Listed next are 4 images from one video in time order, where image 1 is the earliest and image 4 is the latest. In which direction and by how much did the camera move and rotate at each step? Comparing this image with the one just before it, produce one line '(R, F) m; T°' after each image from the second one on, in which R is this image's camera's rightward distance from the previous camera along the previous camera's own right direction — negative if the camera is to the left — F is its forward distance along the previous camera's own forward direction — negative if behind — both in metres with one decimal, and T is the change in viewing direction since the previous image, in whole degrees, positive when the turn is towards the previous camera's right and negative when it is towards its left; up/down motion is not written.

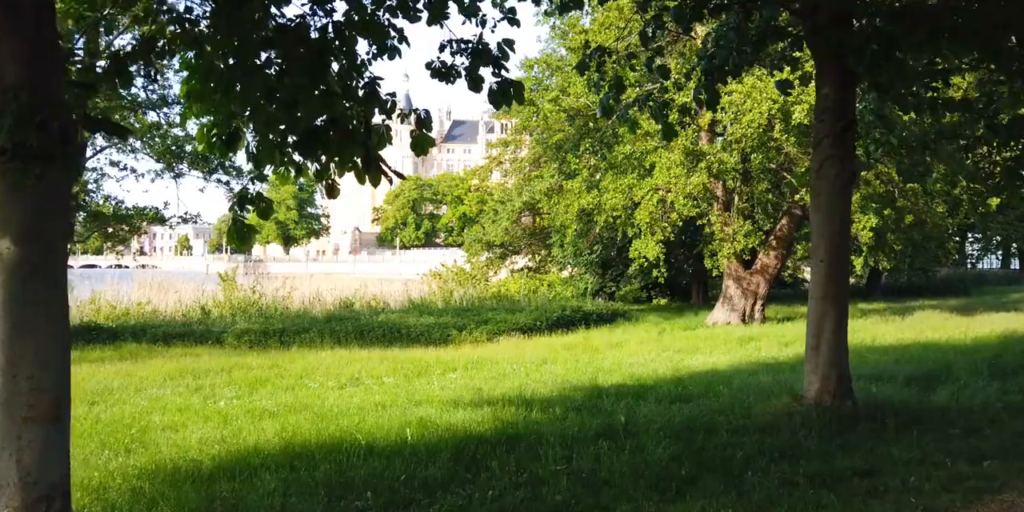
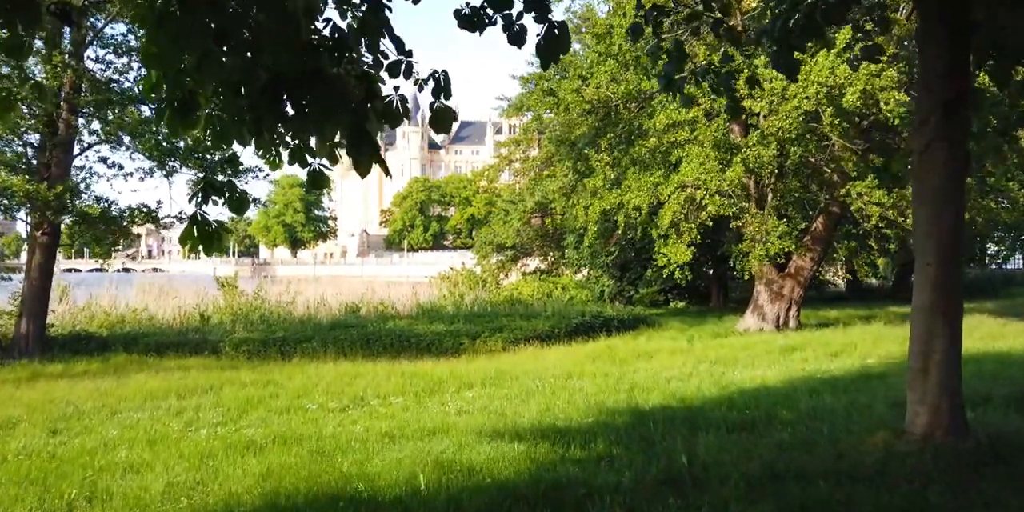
(-0.2, +1.3) m; 0°
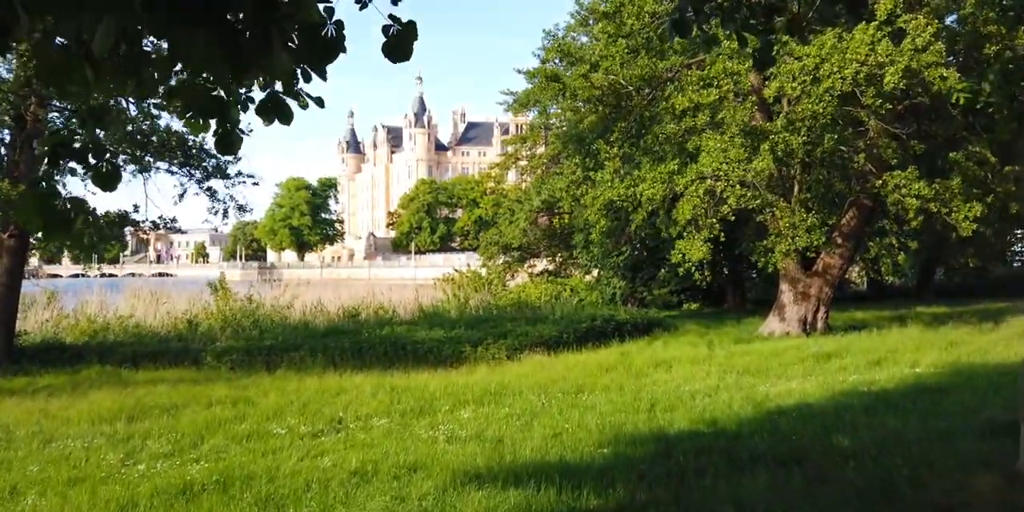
(+0.1, +1.4) m; -1°
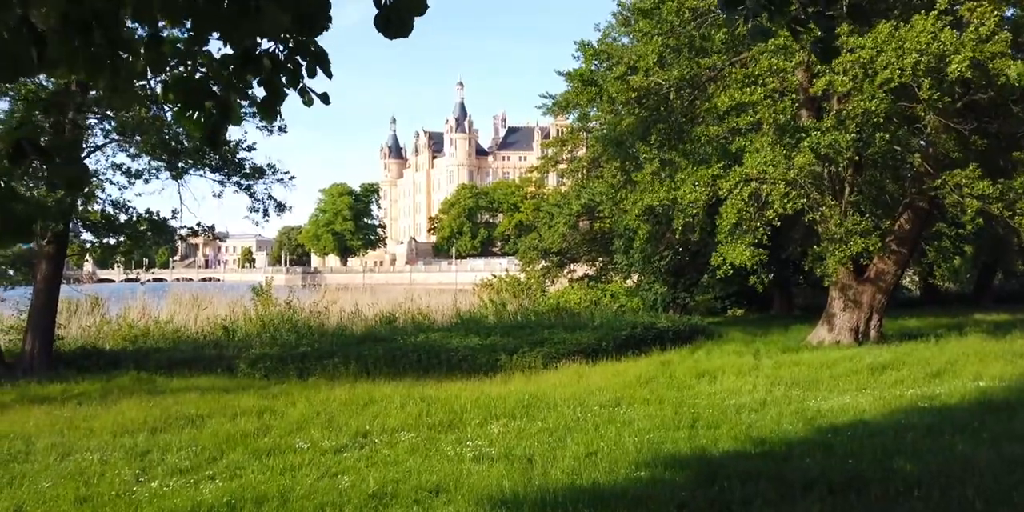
(+0.1, +0.4) m; -3°
